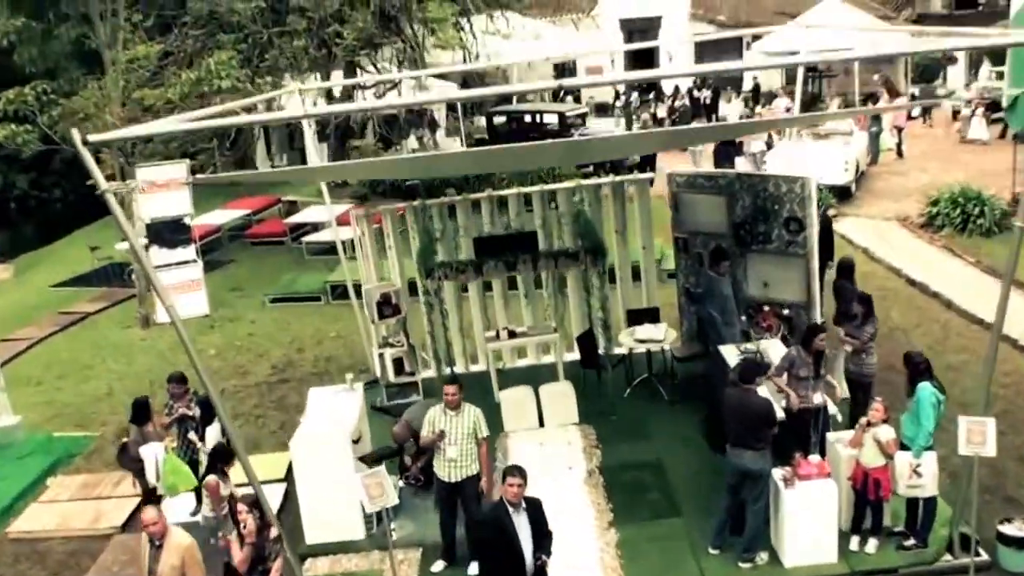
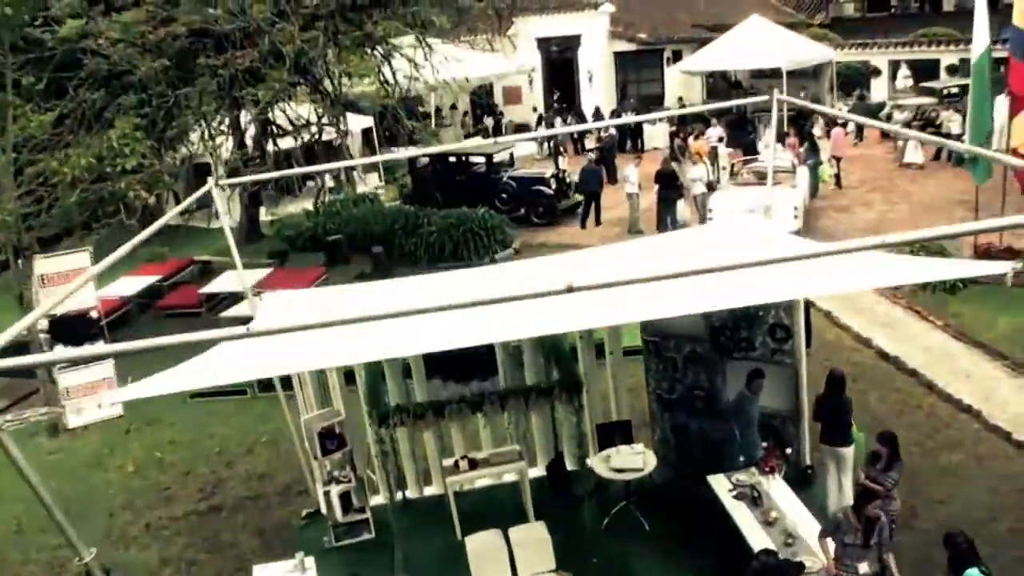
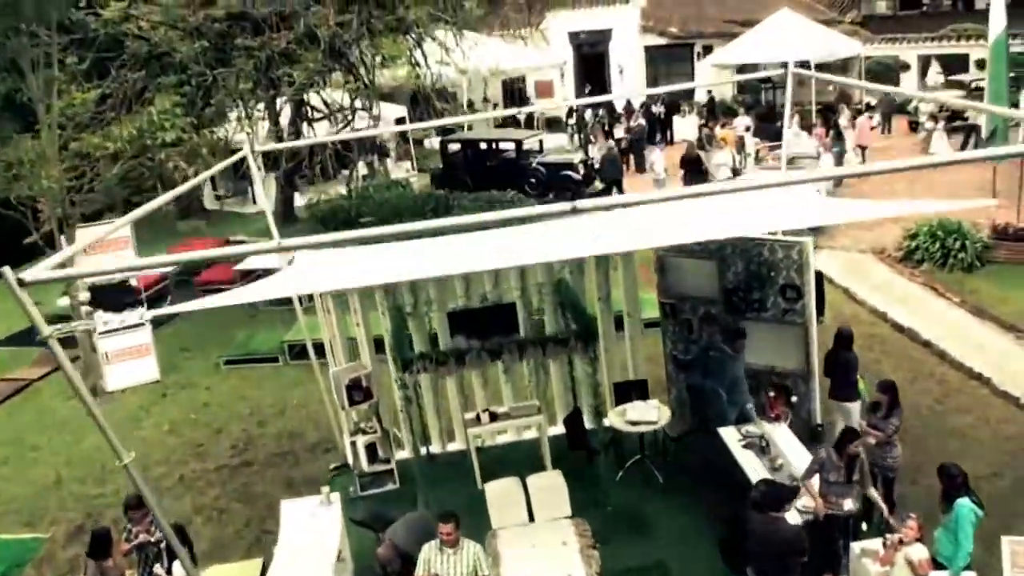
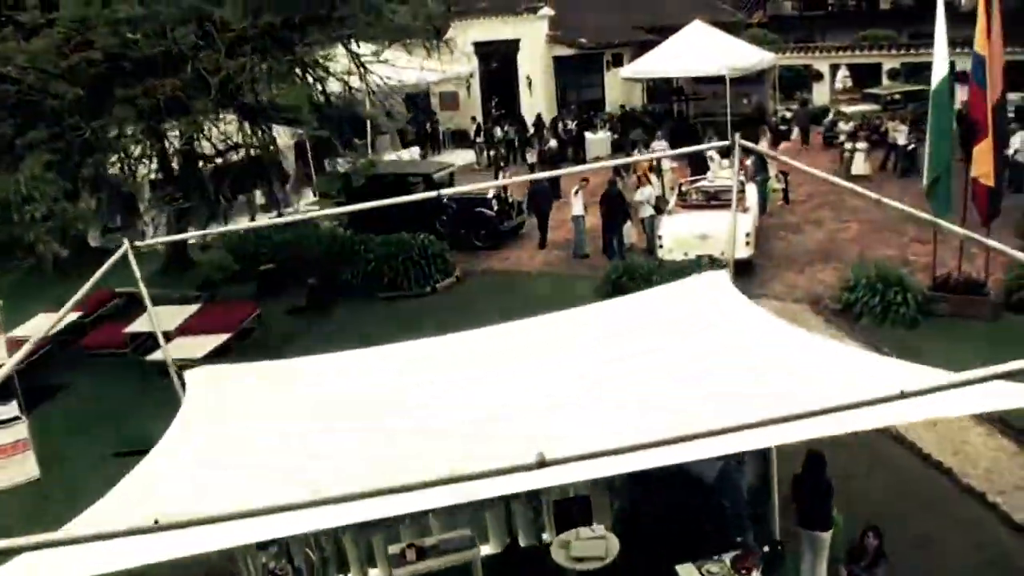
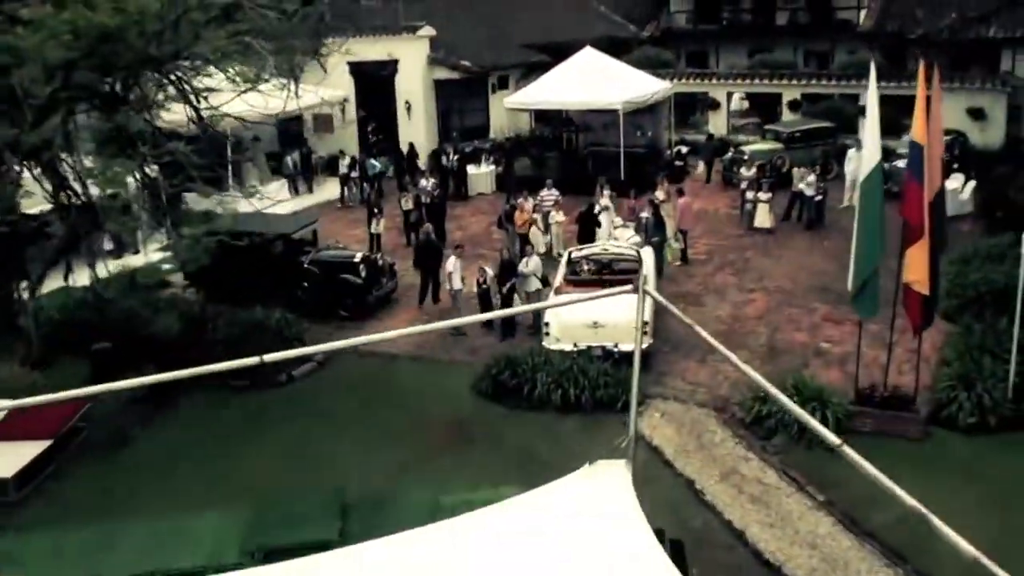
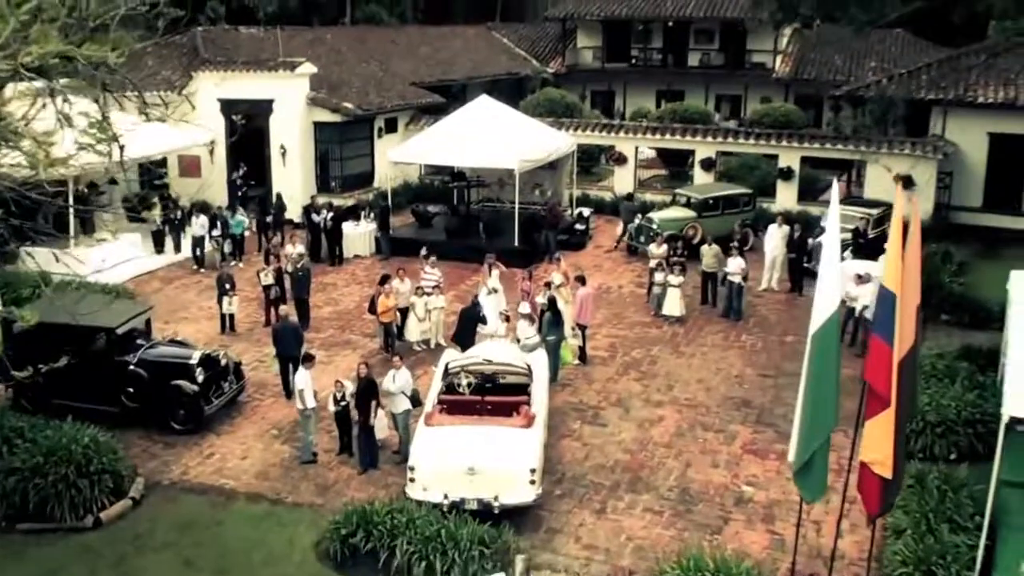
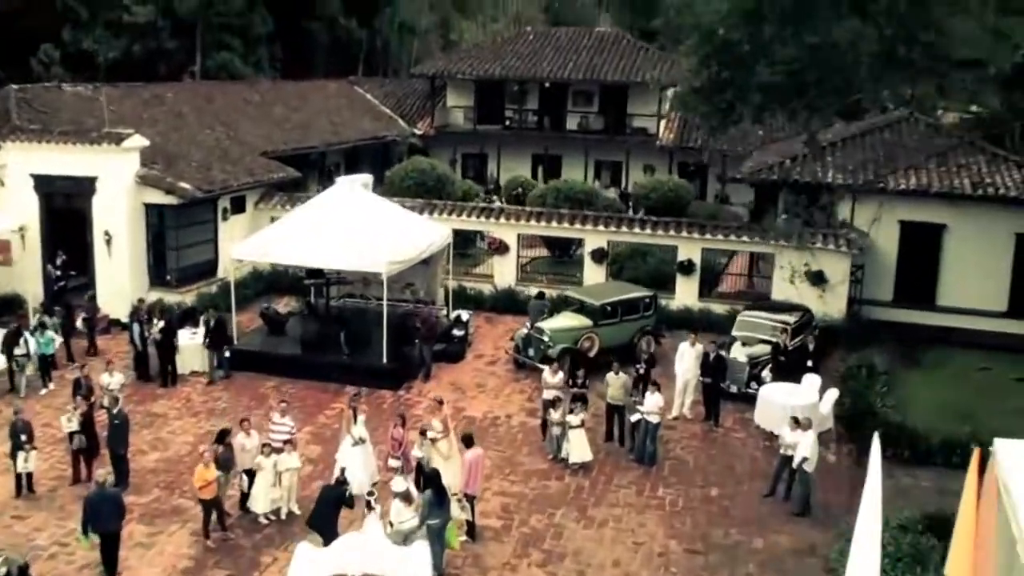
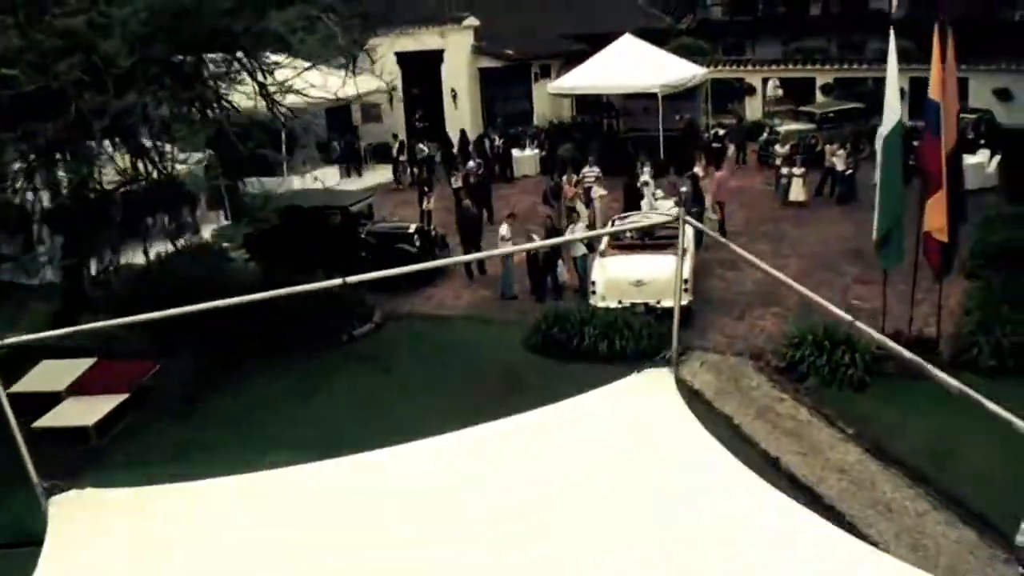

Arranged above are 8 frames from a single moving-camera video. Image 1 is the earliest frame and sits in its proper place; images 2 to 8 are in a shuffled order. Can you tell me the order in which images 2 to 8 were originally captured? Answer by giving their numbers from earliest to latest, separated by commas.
3, 2, 4, 8, 5, 6, 7
